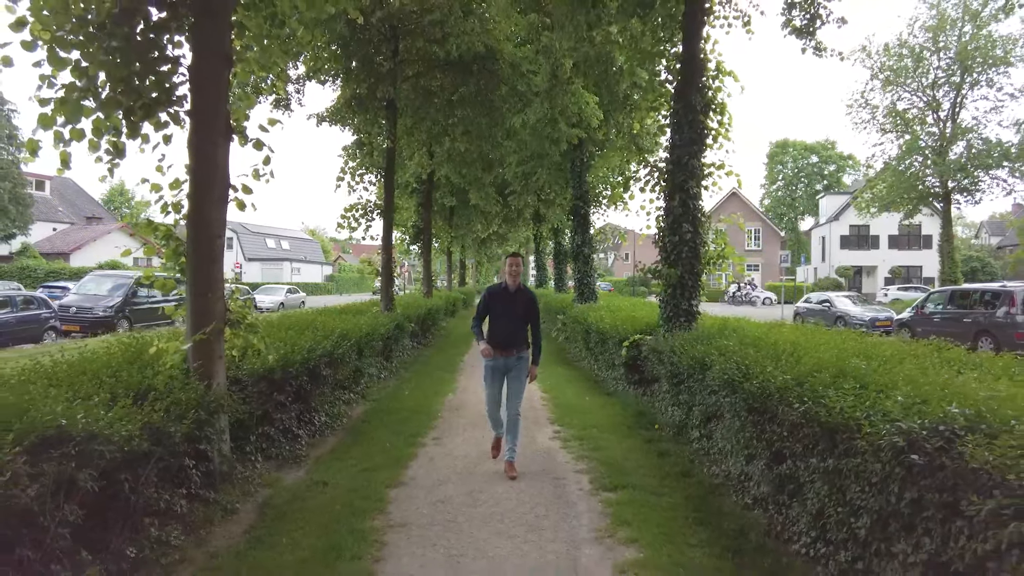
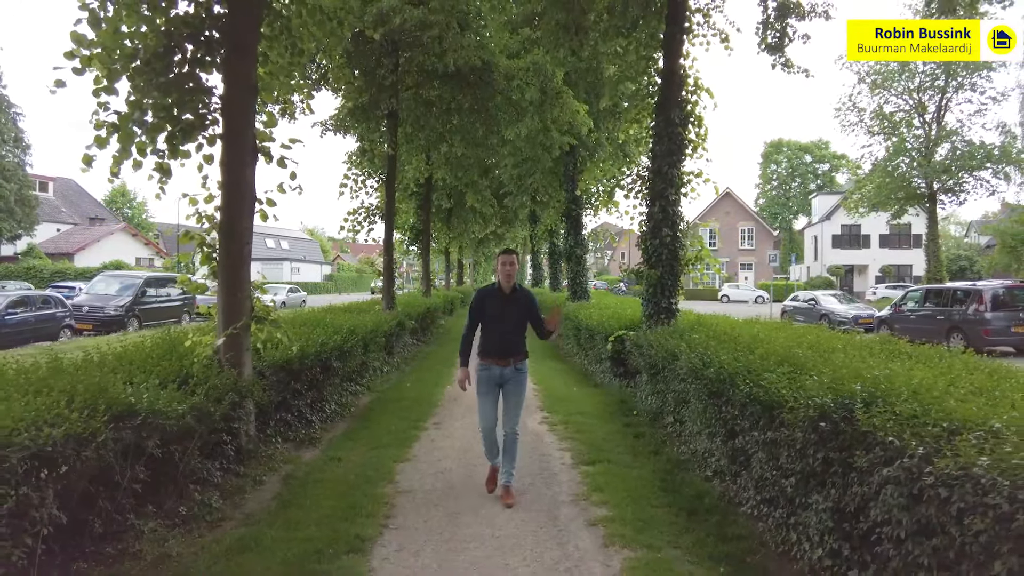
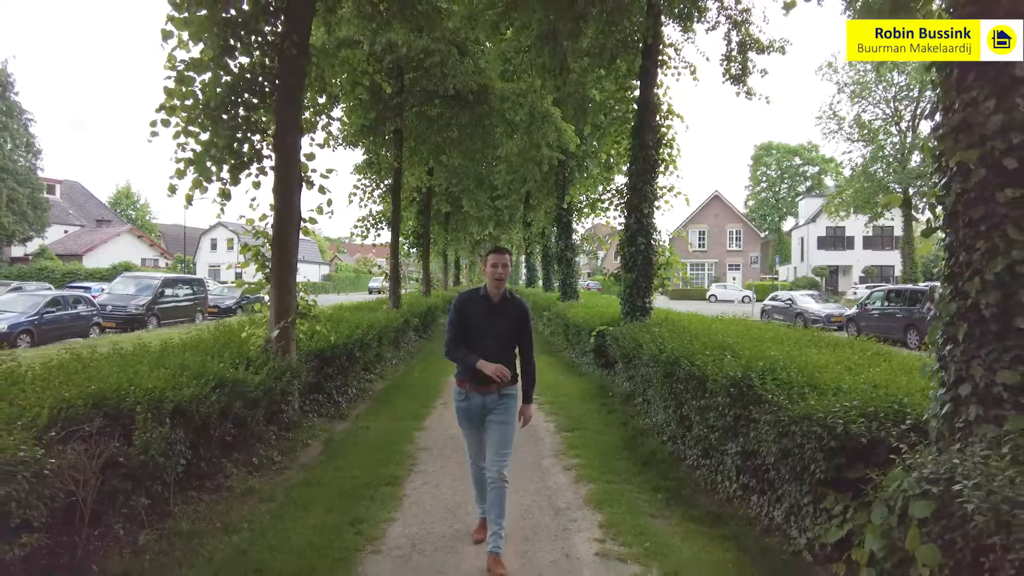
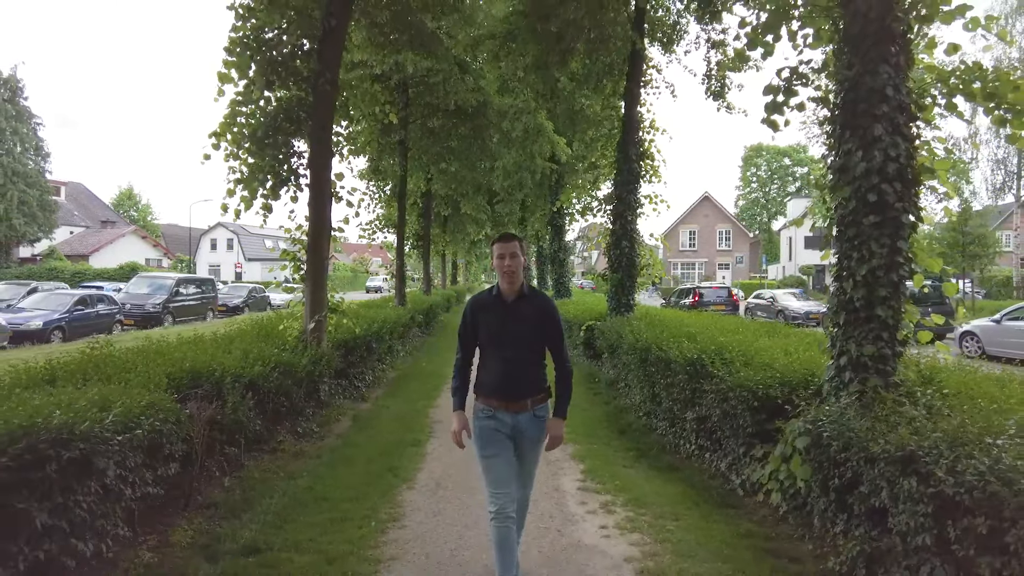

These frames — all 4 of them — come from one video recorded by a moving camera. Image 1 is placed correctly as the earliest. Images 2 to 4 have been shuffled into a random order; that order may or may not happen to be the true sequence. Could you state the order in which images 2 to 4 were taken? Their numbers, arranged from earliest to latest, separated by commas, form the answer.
2, 3, 4
